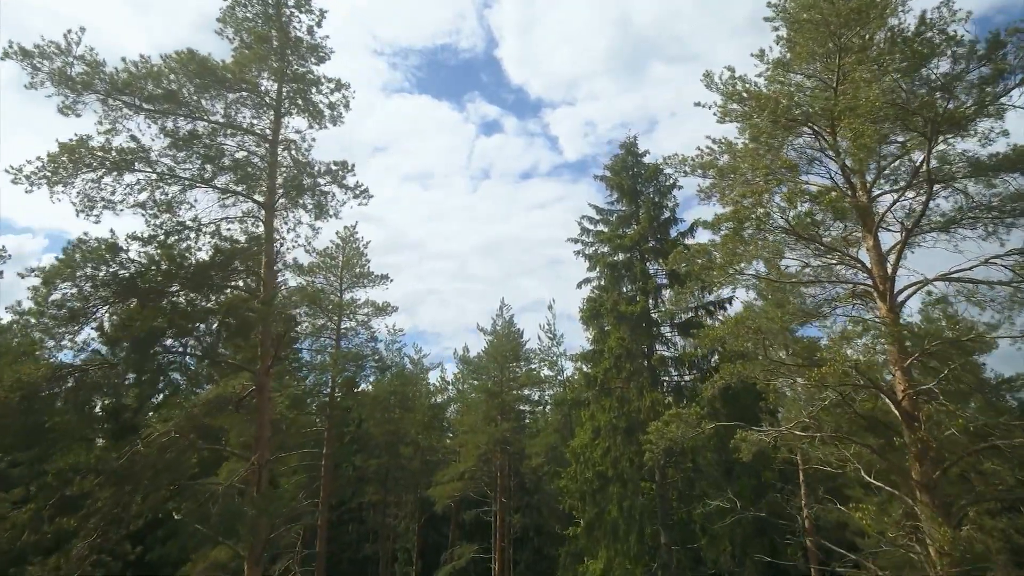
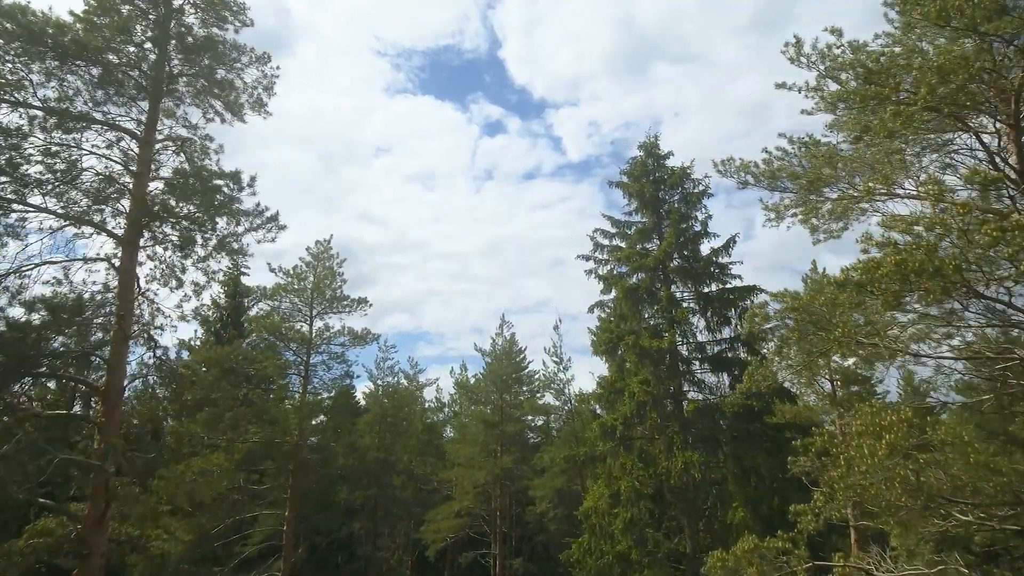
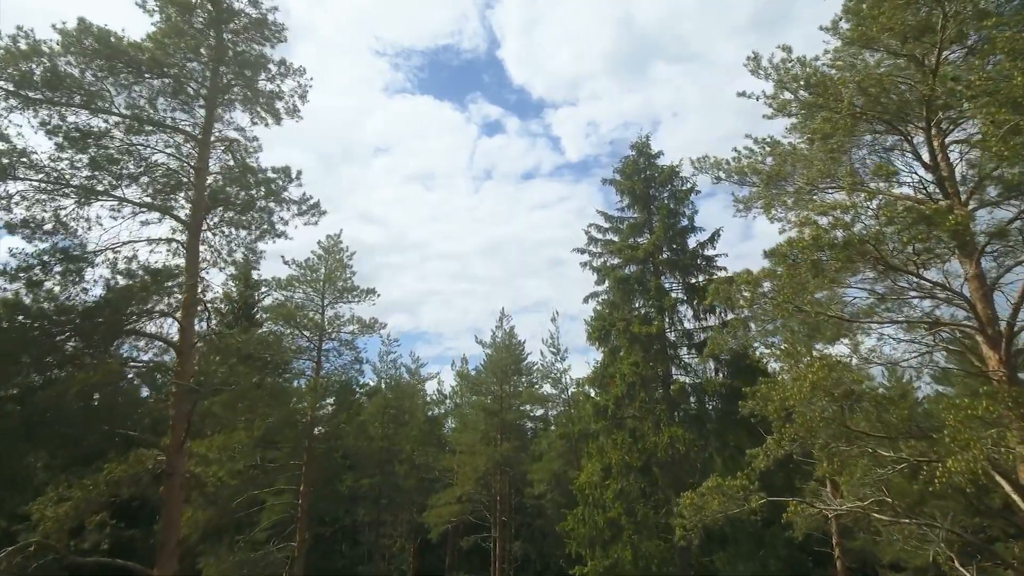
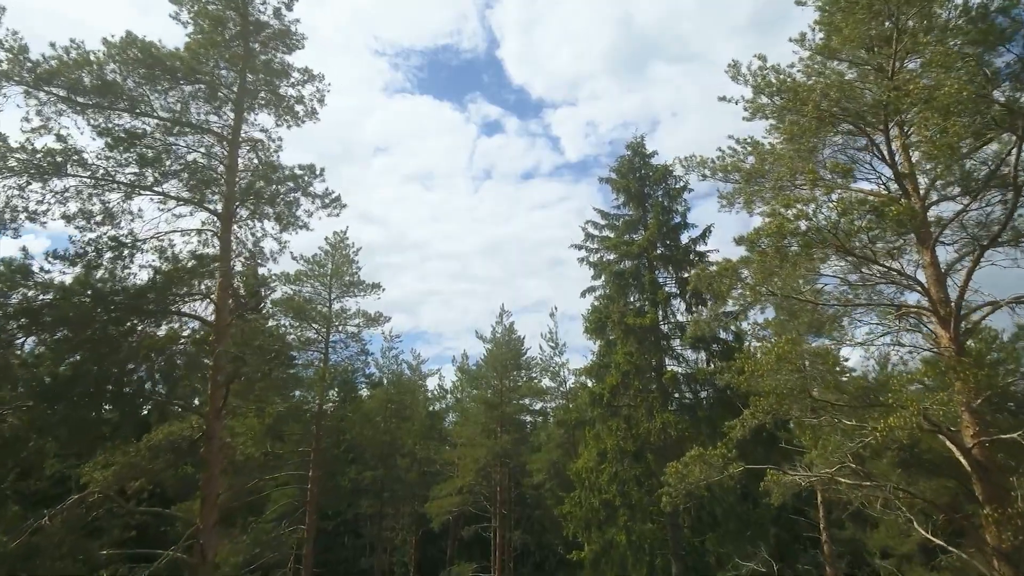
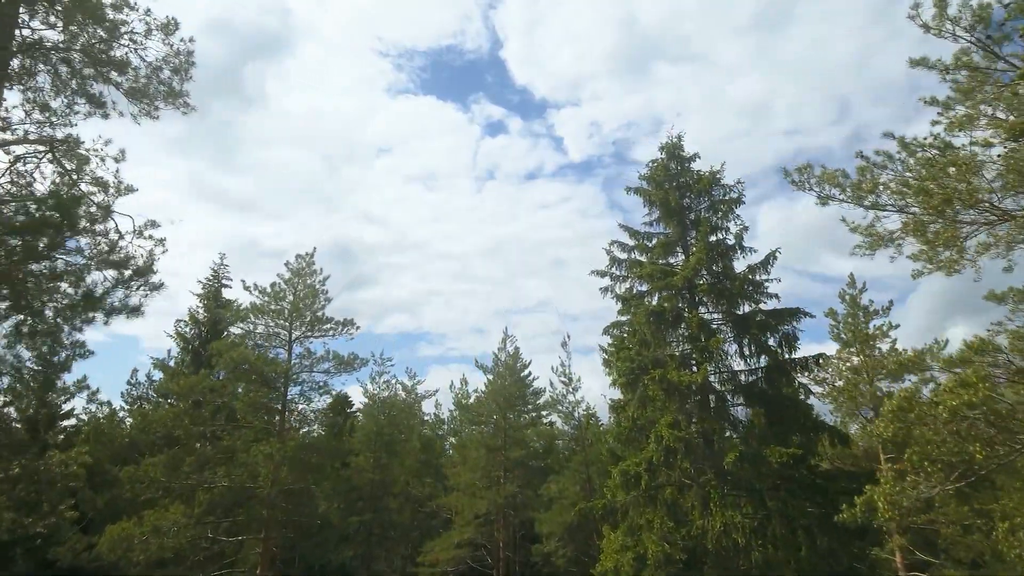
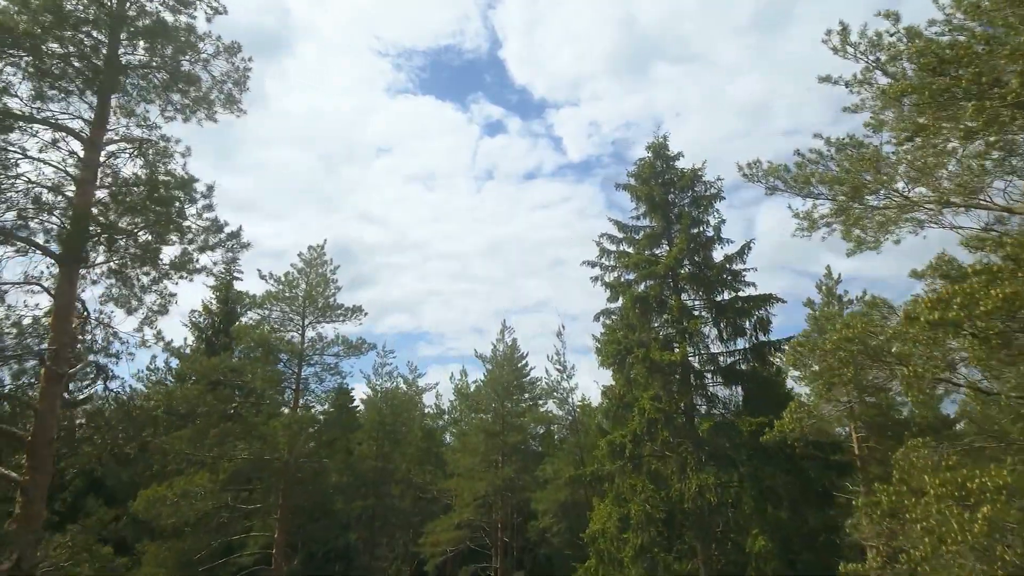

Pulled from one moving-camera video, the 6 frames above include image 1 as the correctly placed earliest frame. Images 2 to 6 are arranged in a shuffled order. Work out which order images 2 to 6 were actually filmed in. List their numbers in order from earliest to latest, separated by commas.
4, 3, 2, 6, 5
